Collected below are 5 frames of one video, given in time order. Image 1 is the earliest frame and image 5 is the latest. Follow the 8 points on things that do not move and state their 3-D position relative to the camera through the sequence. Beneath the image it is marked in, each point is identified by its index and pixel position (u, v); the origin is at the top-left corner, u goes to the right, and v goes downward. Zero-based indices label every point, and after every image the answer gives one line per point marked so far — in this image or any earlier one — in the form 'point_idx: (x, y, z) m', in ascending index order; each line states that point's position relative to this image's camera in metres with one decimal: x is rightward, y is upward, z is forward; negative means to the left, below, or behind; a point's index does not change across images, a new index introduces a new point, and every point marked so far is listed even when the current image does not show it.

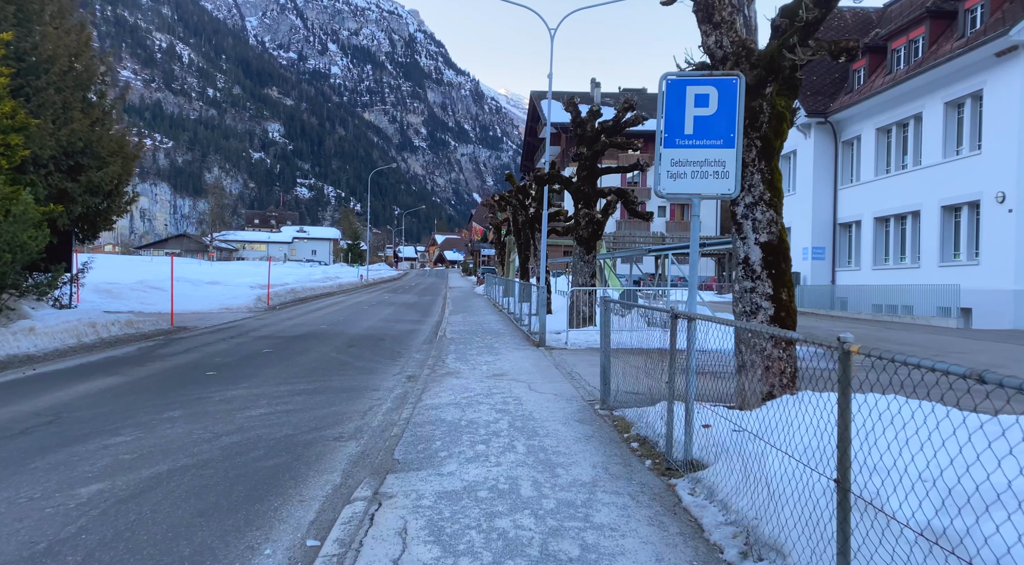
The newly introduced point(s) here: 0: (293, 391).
0: (-3.1, -1.5, +9.2) m
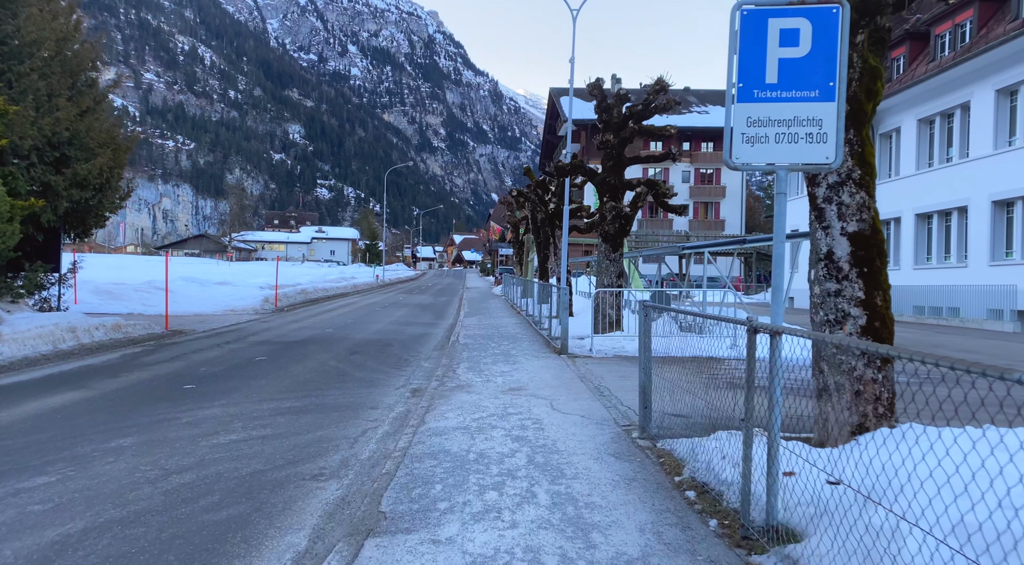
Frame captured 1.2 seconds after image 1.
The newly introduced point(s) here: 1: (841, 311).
0: (-2.8, -1.5, +7.9) m
1: (+2.7, -0.2, +5.3) m
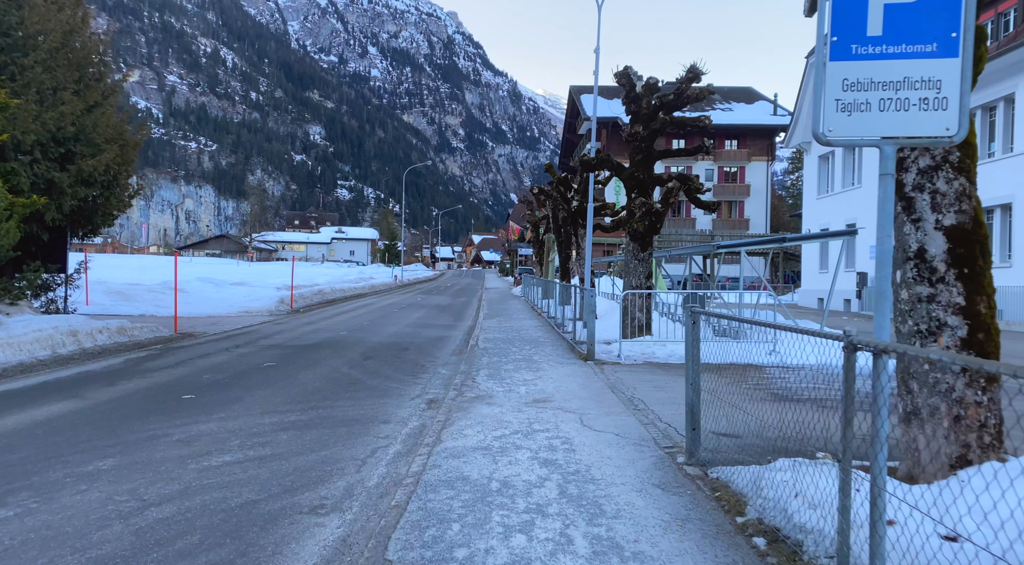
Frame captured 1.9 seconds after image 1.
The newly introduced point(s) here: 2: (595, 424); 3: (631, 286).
0: (-2.5, -1.6, +7.2) m
1: (+2.9, -0.3, +4.4) m
2: (+0.9, -1.6, +7.3) m
3: (+2.5, -0.1, +13.8) m
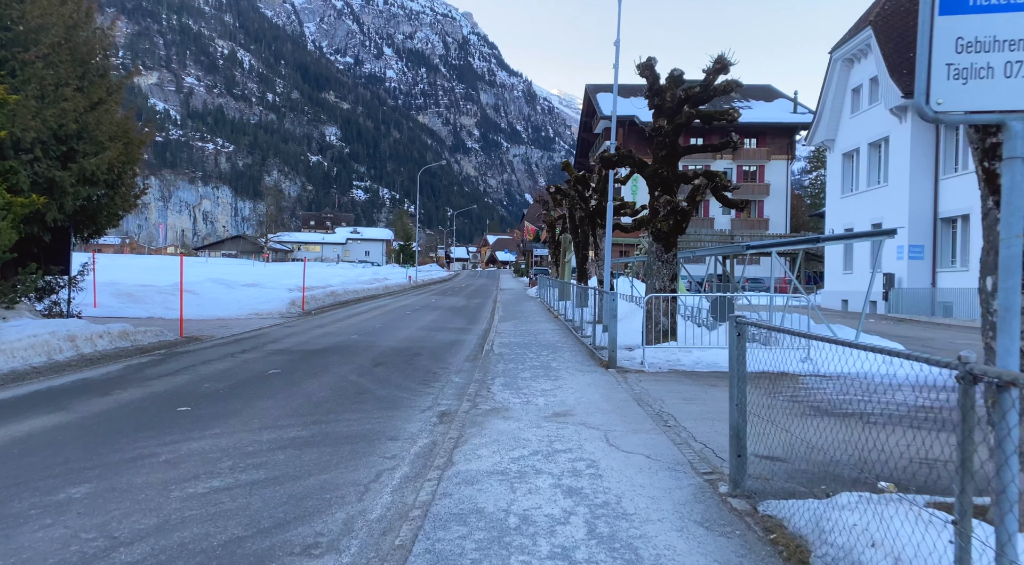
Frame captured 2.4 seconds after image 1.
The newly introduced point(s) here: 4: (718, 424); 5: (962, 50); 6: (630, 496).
0: (-2.4, -1.6, +6.6) m
1: (+3.0, -0.3, +3.7) m
2: (+1.1, -1.6, +6.6) m
3: (+2.8, -0.1, +13.1) m
4: (+2.3, -1.6, +7.3) m
5: (+1.7, +0.9, +2.5) m
6: (+0.9, -1.6, +5.1) m
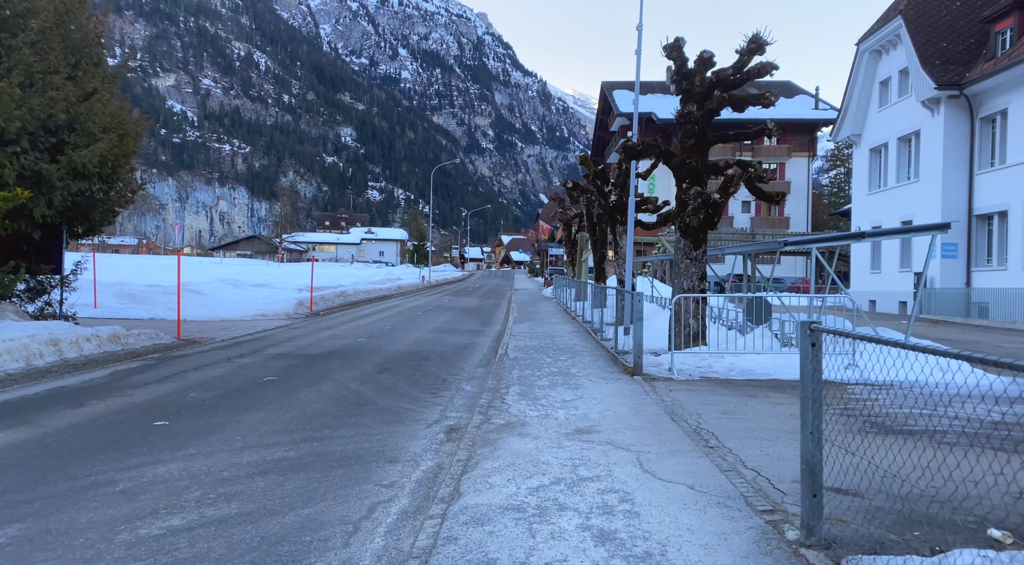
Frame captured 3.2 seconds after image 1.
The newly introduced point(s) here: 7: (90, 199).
0: (-2.2, -1.6, +5.7) m
1: (+3.1, -0.3, +2.7) m
2: (+1.3, -1.6, +5.6) m
3: (+3.1, -0.1, +12.1) m
4: (+2.5, -1.6, +6.4) m
5: (+1.8, +0.9, +1.6) m
6: (+1.0, -1.6, +4.1) m
7: (-8.8, +1.7, +13.7) m
